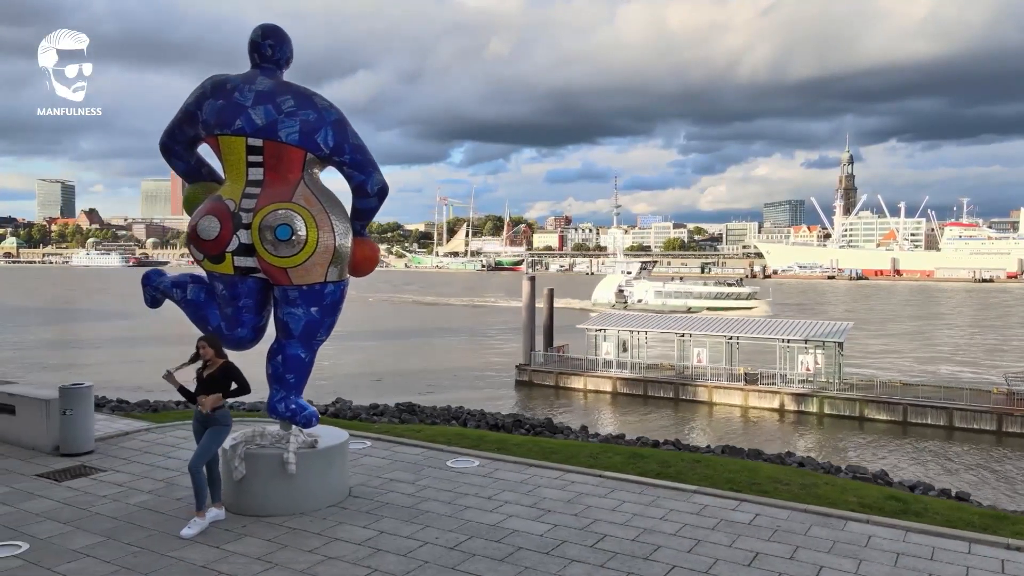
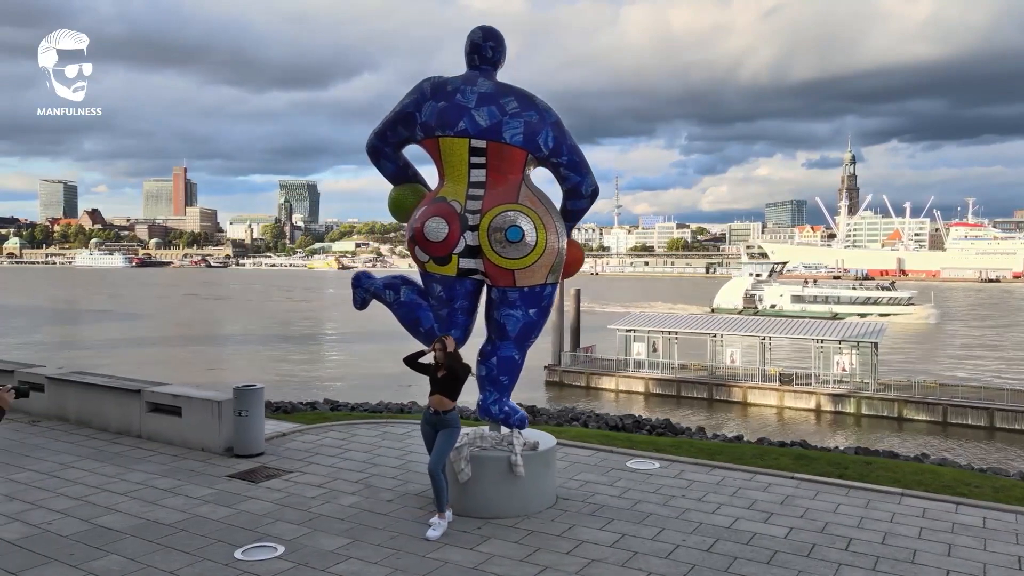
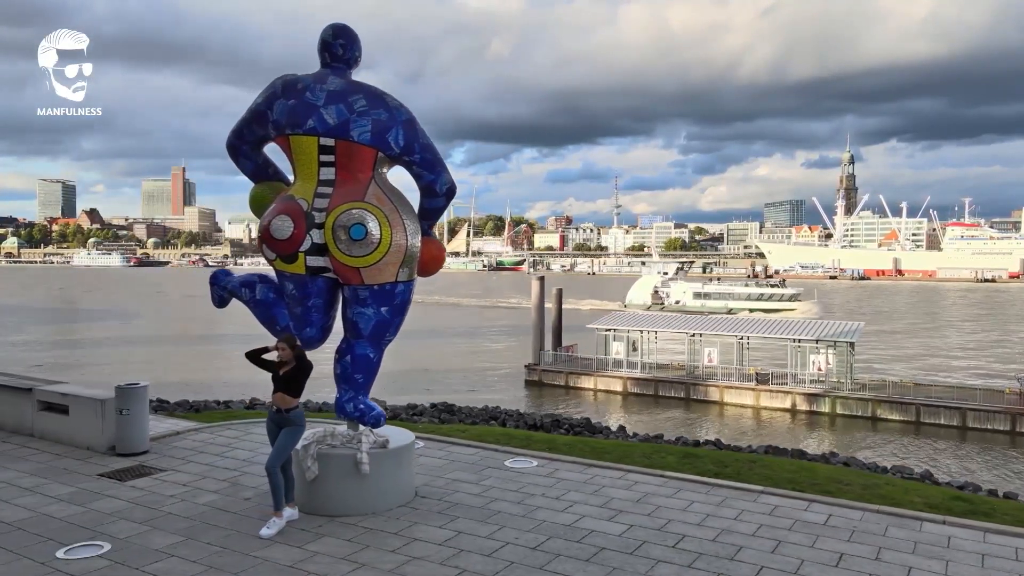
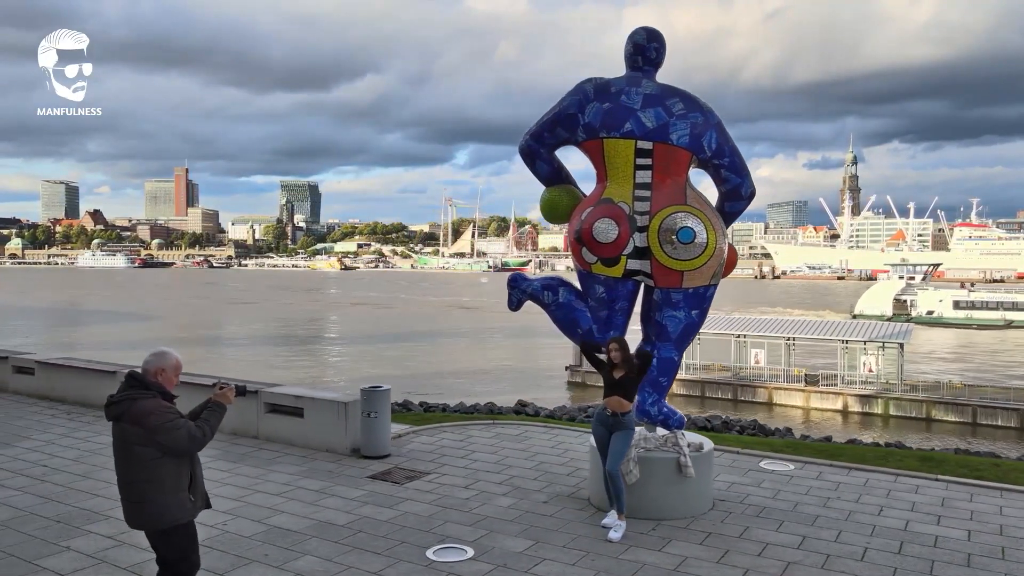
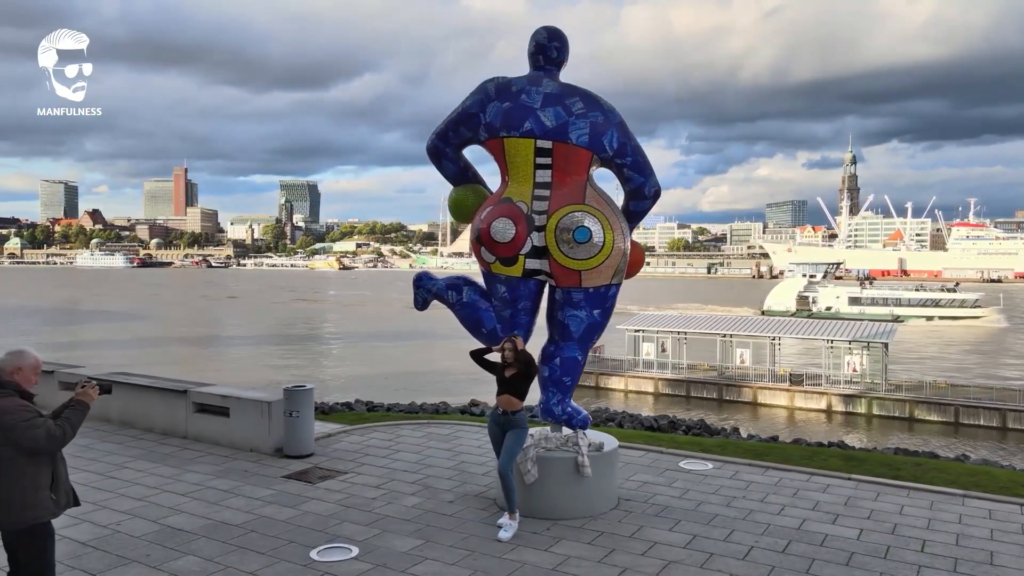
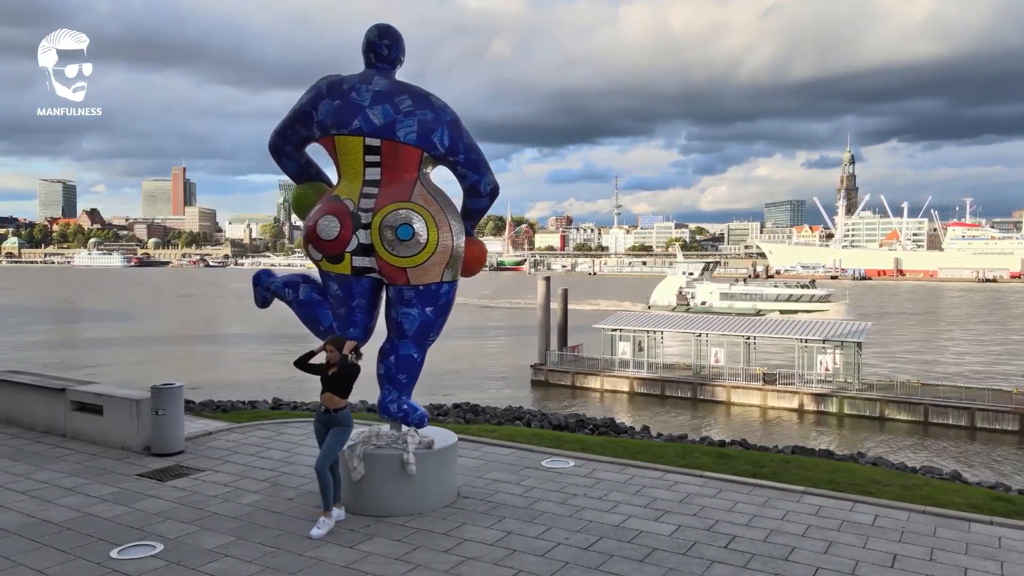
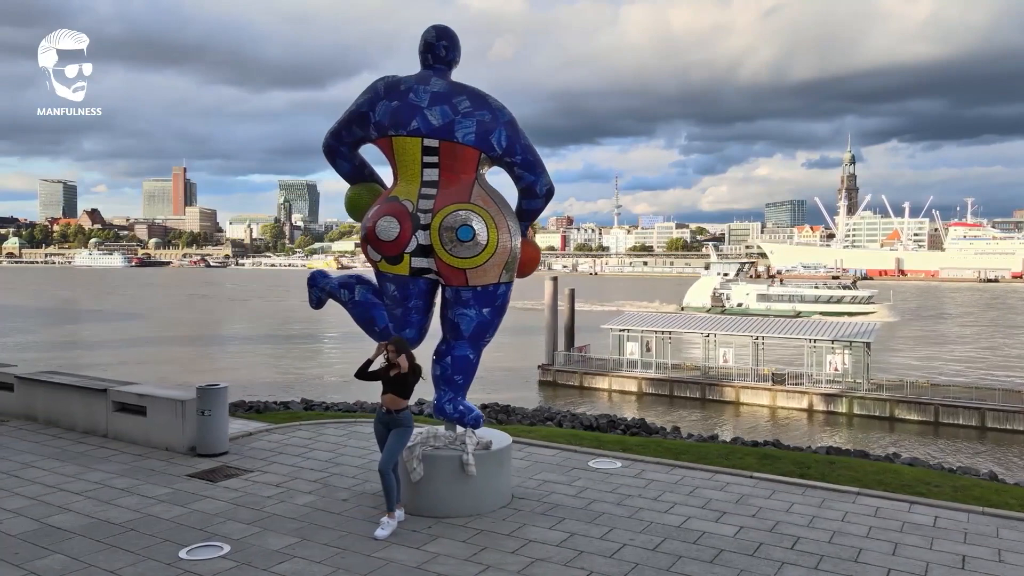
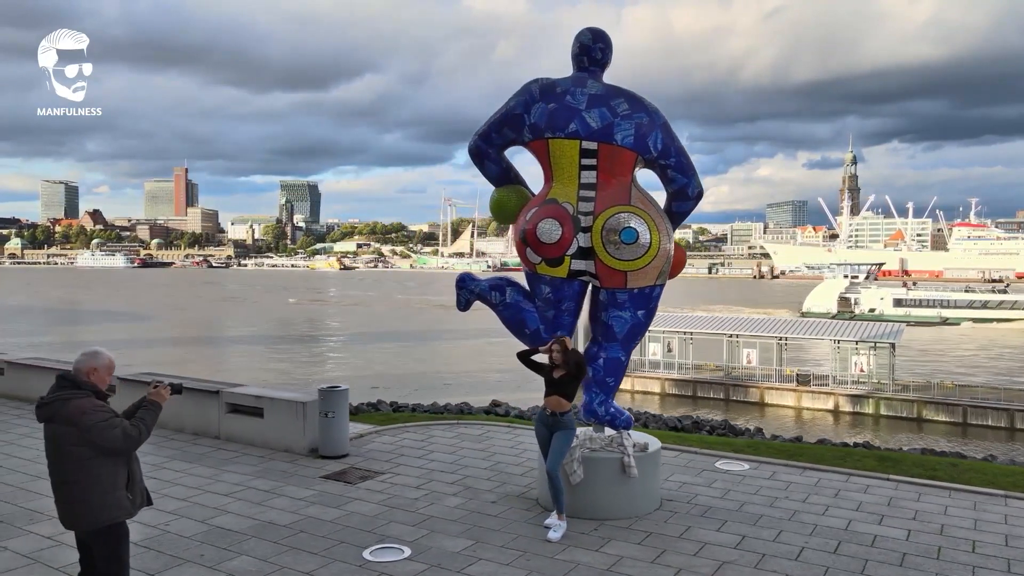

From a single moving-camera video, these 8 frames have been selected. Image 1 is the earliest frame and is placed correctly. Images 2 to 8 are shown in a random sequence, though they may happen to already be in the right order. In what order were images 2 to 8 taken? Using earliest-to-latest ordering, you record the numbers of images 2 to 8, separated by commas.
3, 6, 7, 2, 5, 8, 4
